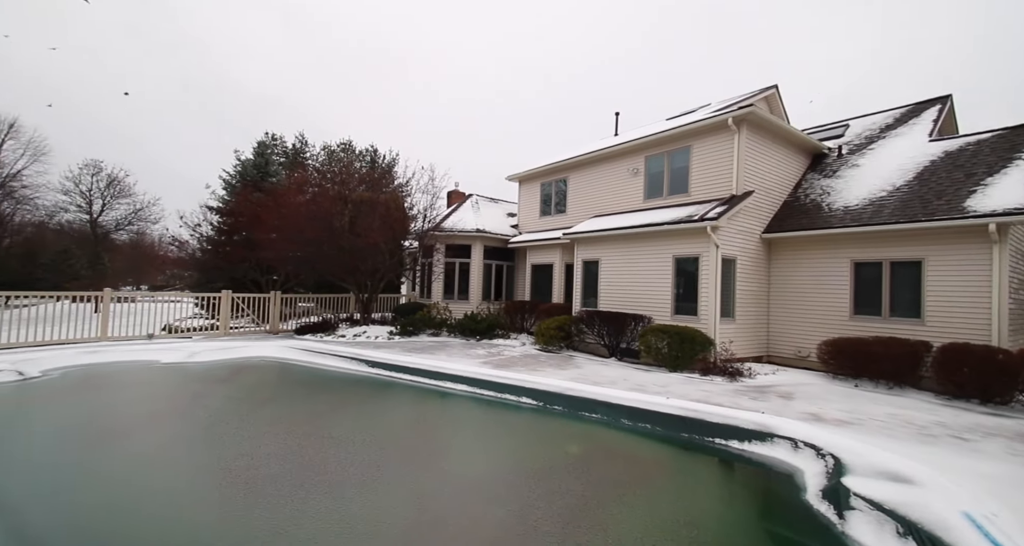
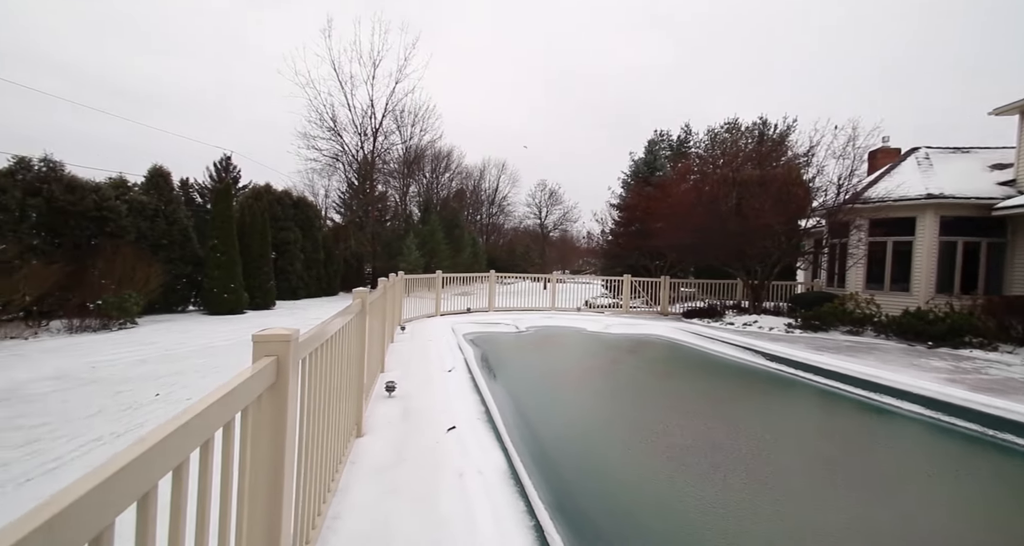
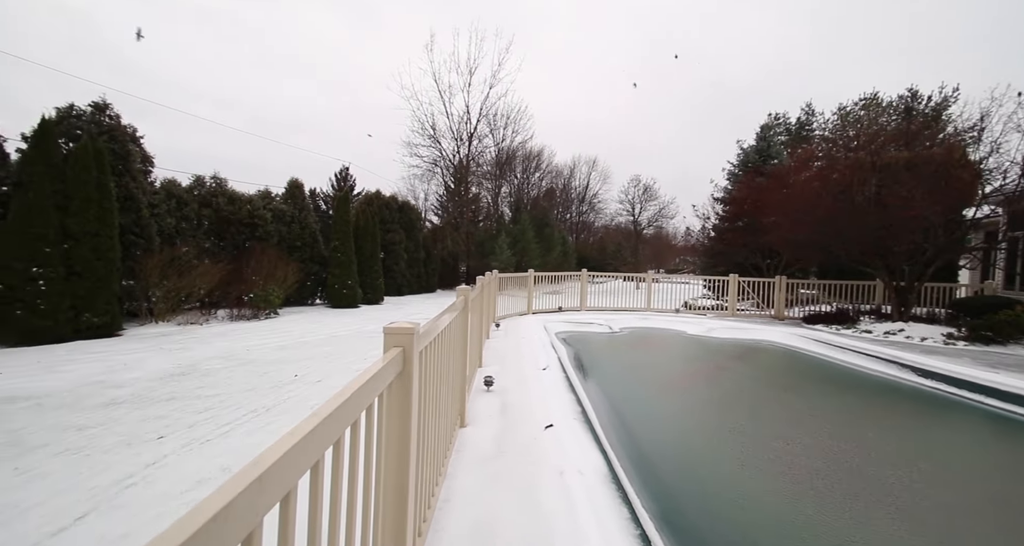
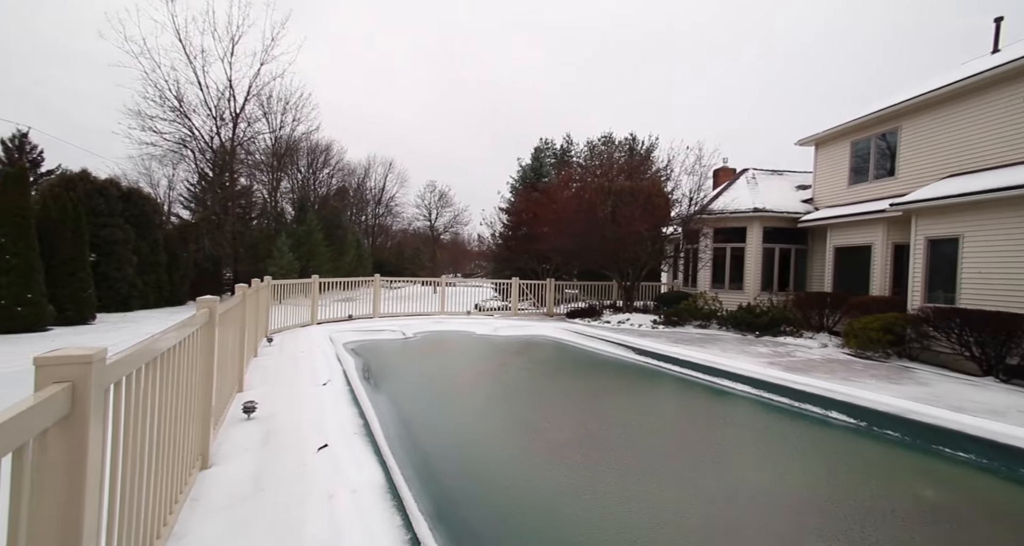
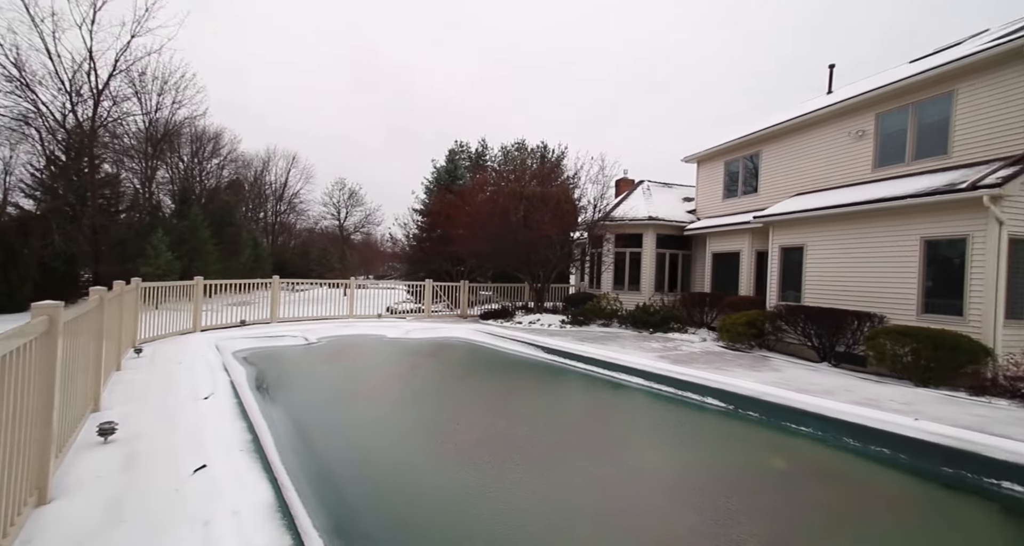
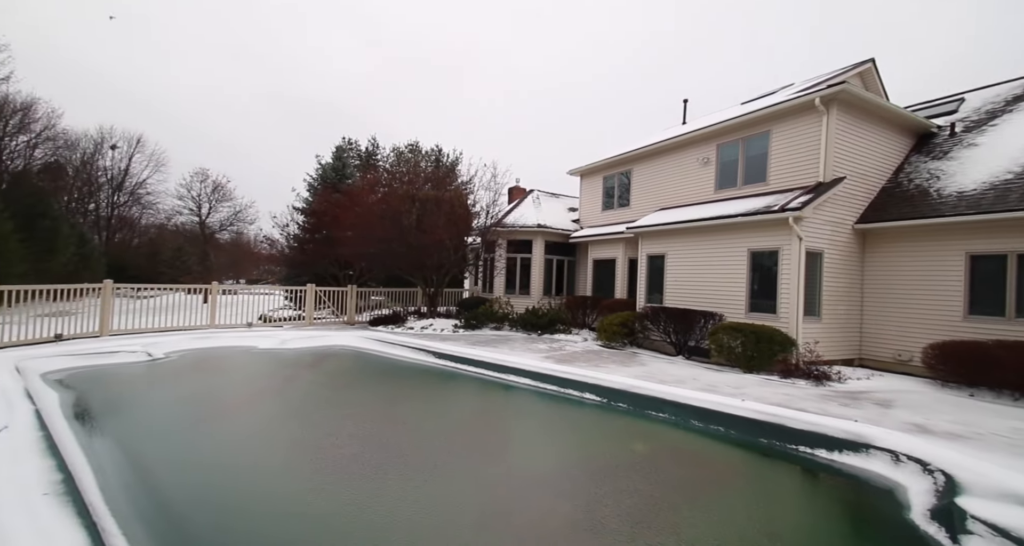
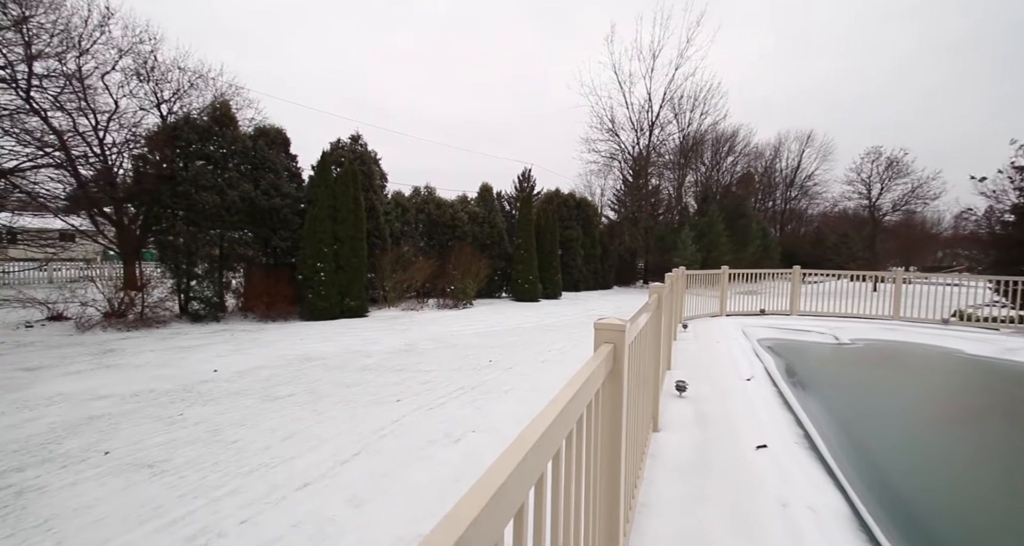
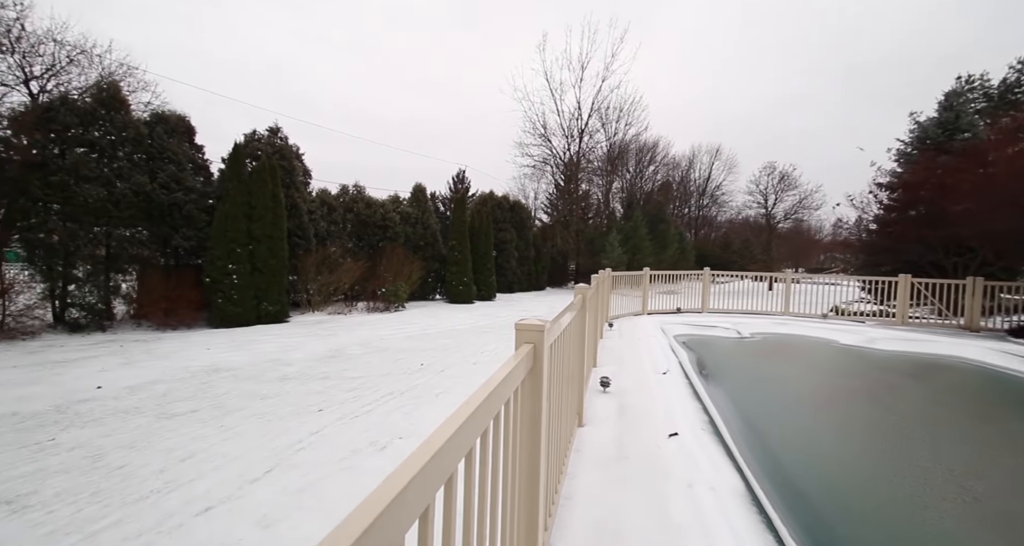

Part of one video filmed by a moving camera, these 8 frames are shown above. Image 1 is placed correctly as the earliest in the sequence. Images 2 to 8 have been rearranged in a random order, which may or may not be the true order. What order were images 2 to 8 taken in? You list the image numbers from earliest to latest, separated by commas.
6, 5, 4, 2, 3, 8, 7
